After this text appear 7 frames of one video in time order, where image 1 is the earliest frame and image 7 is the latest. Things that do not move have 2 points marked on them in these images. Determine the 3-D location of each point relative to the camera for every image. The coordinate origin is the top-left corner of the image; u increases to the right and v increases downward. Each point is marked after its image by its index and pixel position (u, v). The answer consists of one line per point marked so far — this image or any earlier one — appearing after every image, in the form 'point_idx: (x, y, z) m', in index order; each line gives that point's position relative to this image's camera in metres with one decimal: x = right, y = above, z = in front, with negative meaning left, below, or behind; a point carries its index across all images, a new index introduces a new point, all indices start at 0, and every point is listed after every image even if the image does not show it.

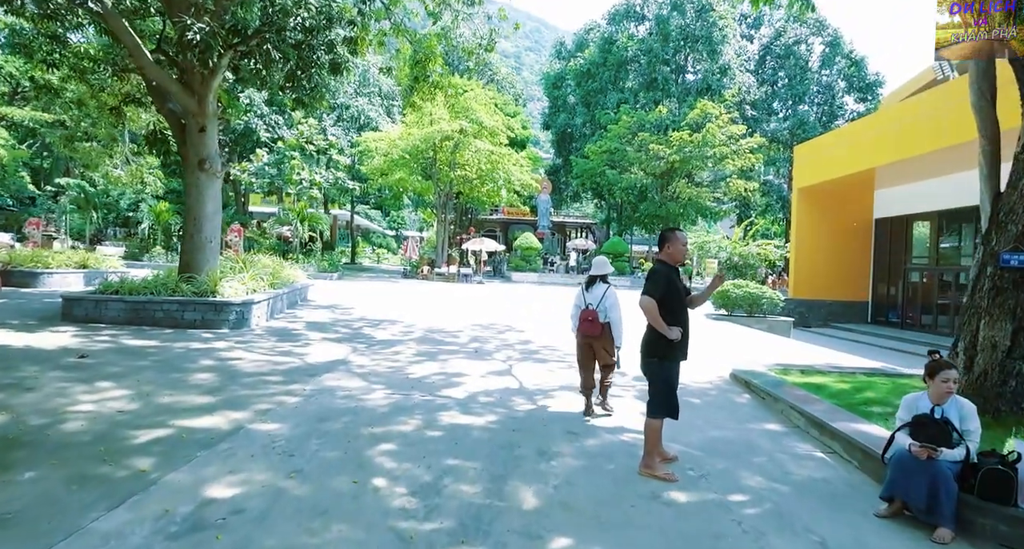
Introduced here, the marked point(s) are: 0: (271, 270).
0: (-4.6, +0.1, +10.8) m
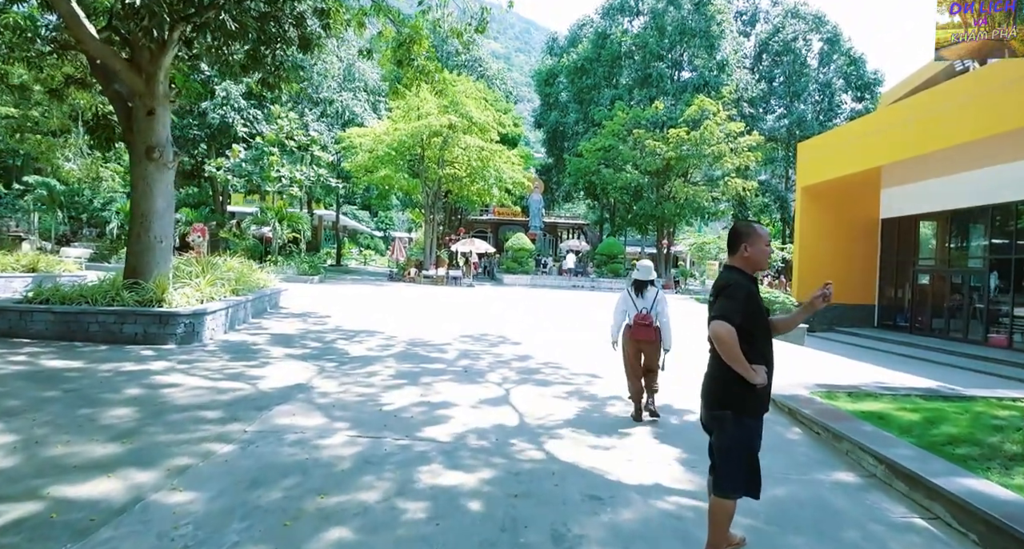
0: (-4.8, 0.0, +9.7) m
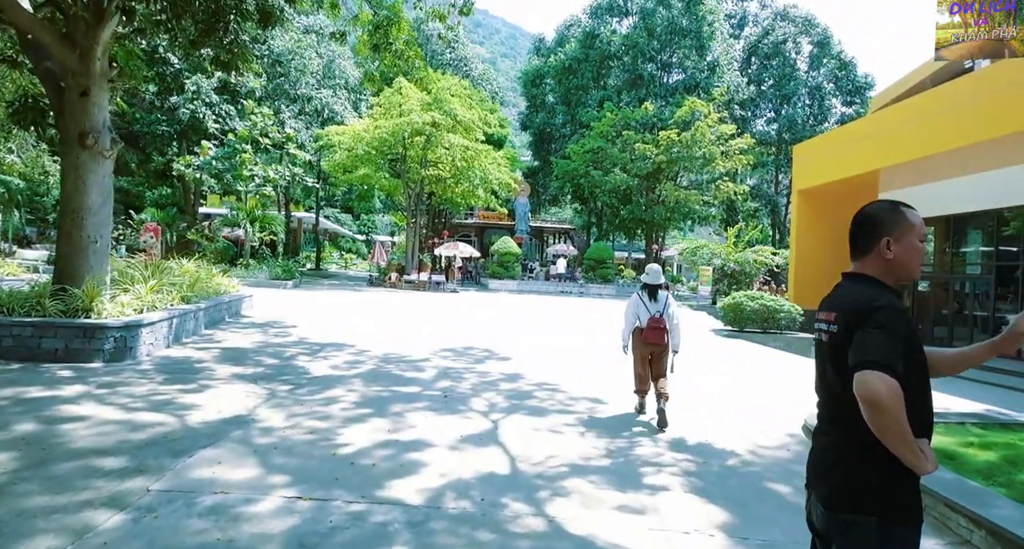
0: (-5.0, -0.1, +8.7) m
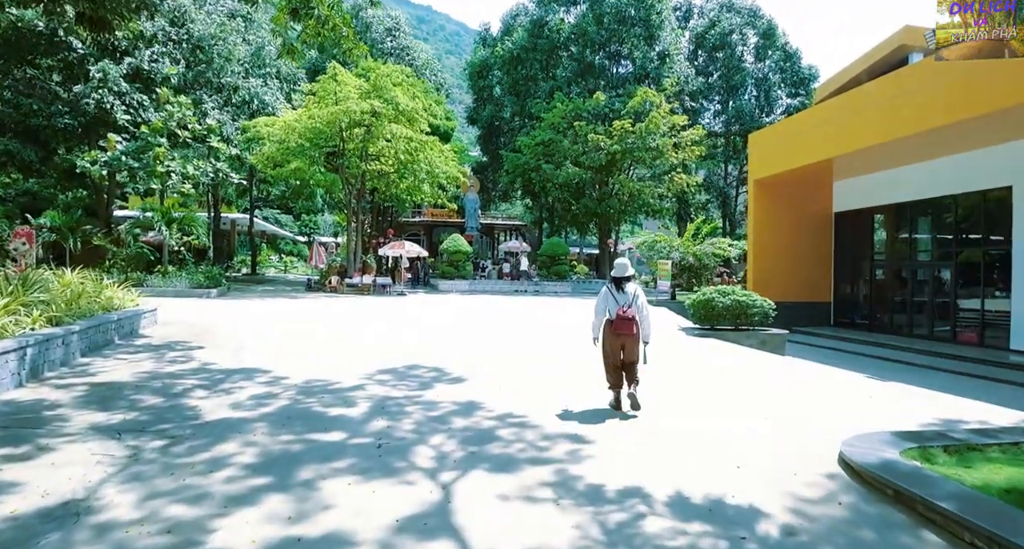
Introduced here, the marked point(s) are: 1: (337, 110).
0: (-5.6, -0.2, +7.1) m
1: (-5.2, +4.9, +16.7) m
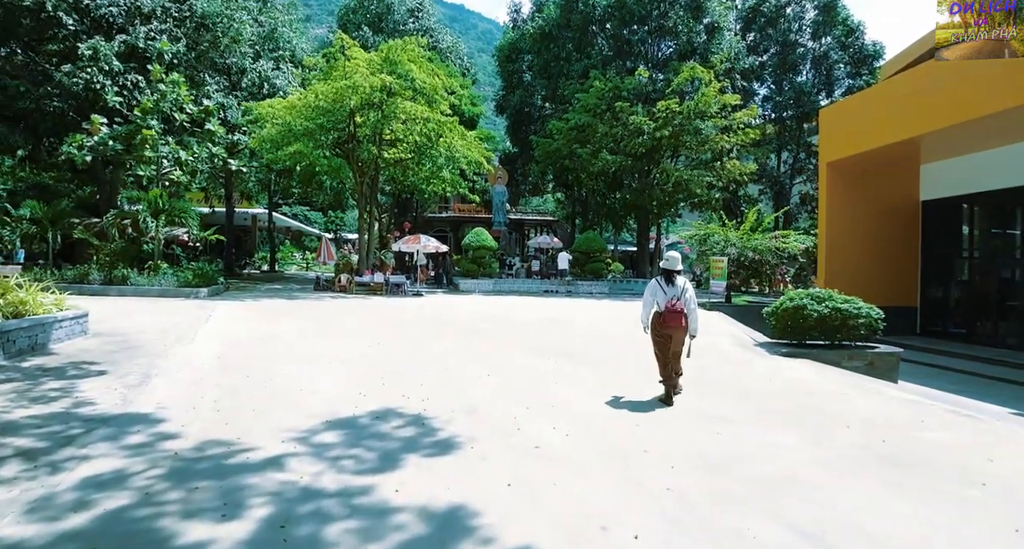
0: (-5.3, -0.2, +5.3) m
1: (-4.4, +4.9, +14.8) m
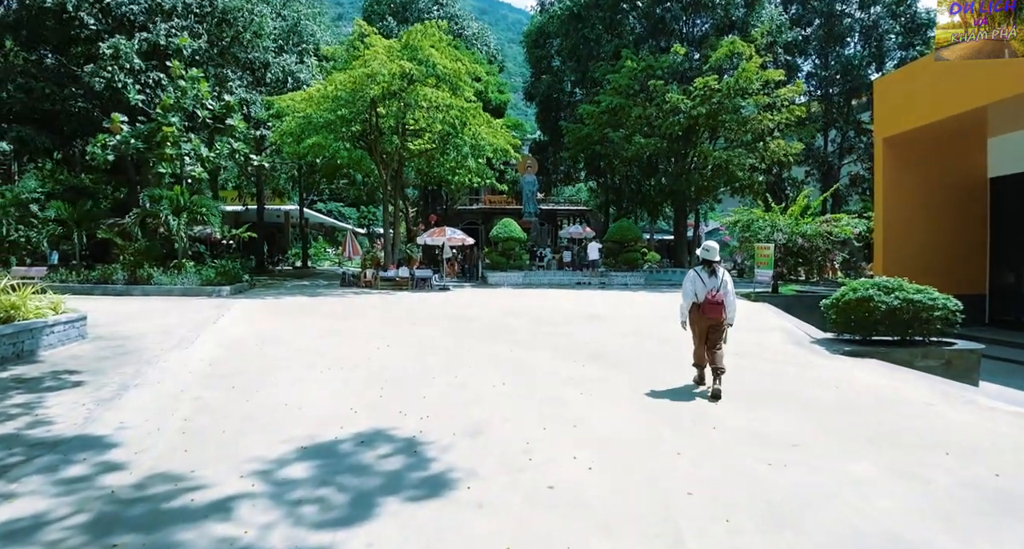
0: (-5.2, -0.2, +5.0) m
1: (-3.7, +5.0, +14.3) m
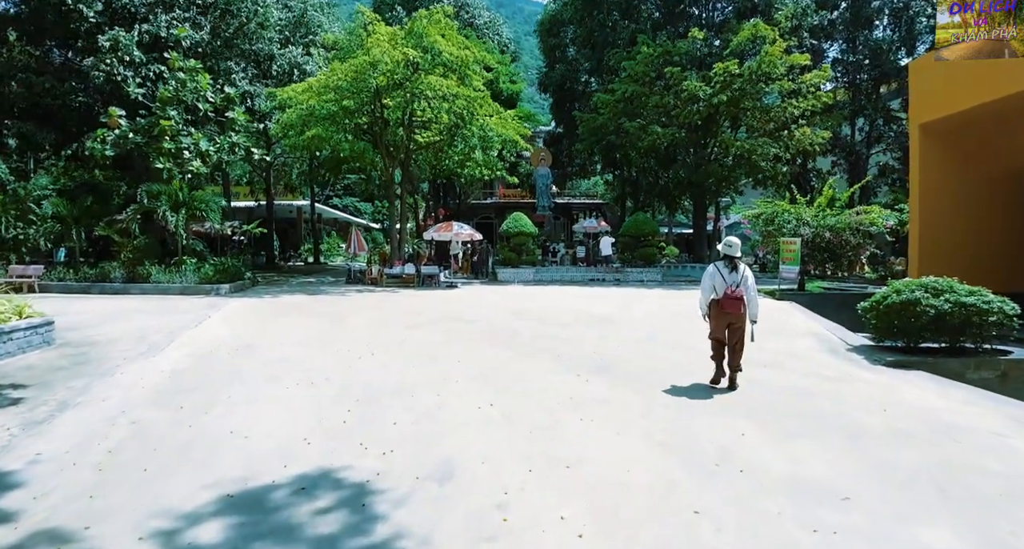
0: (-5.2, -0.3, +4.5) m
1: (-3.5, +5.1, +13.8) m
